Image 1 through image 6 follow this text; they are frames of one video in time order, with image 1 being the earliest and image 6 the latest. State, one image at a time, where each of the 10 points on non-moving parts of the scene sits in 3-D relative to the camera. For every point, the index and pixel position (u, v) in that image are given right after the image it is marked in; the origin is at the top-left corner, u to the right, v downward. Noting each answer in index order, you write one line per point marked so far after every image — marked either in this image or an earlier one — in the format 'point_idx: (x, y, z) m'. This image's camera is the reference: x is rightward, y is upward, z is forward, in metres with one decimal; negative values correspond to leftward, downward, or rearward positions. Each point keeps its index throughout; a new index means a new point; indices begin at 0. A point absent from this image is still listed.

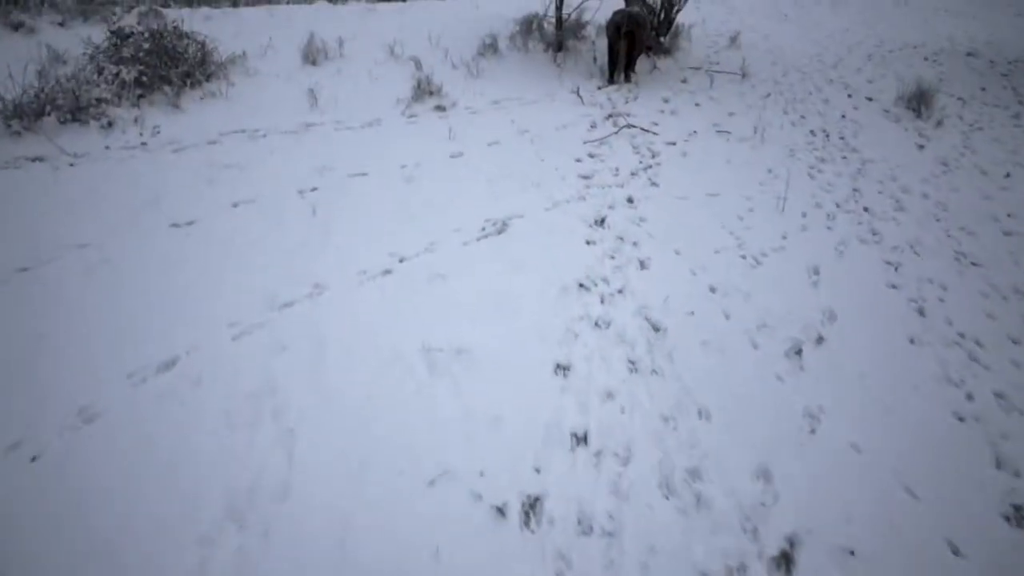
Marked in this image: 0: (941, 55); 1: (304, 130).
0: (+5.1, +2.8, +7.9) m
1: (-1.5, +1.2, +4.9) m
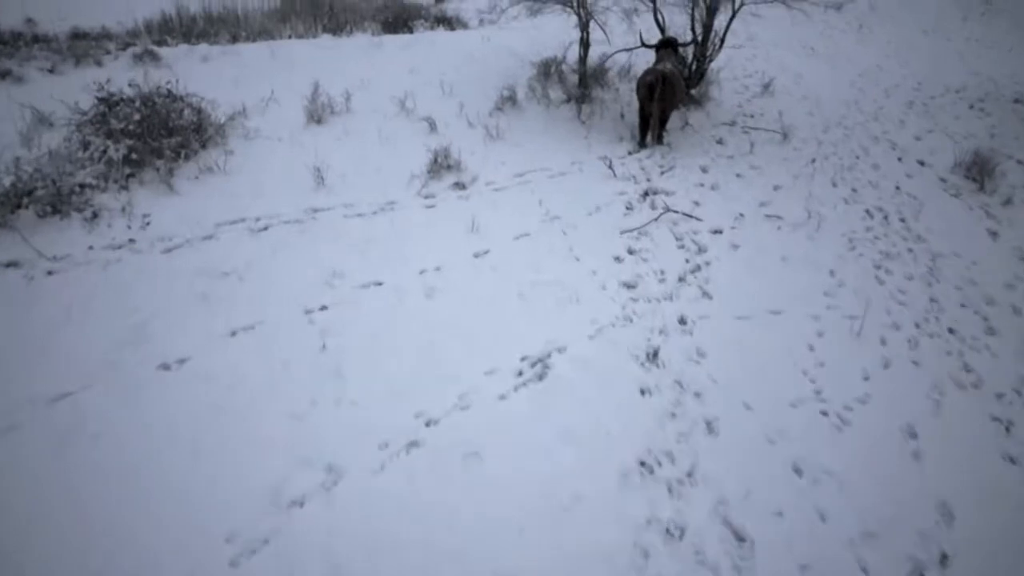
0: (+5.3, +2.1, +7.4) m
1: (-1.3, +0.5, +4.4) m
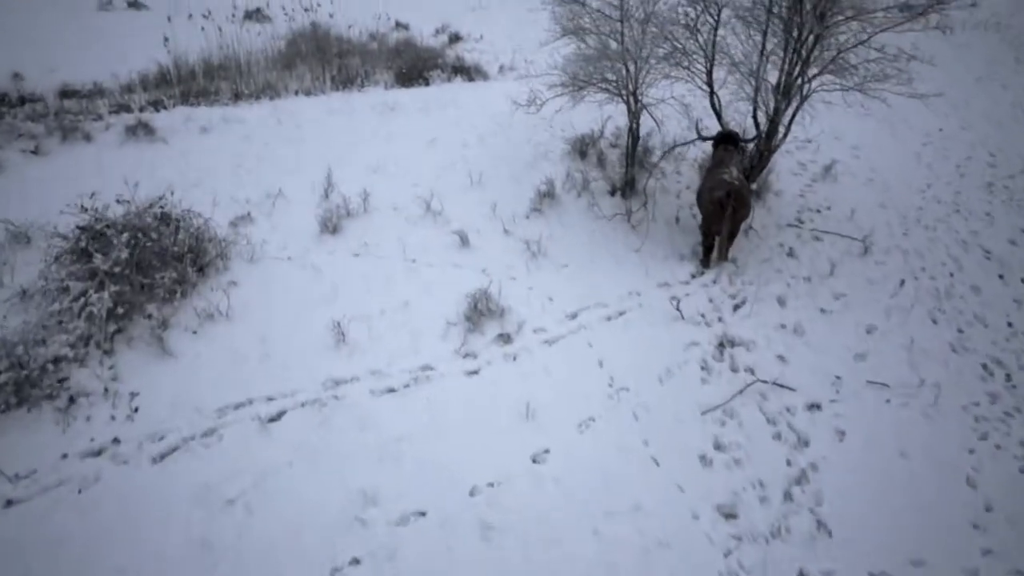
0: (+5.6, +1.0, +6.7) m
1: (-1.0, -0.6, +3.7) m
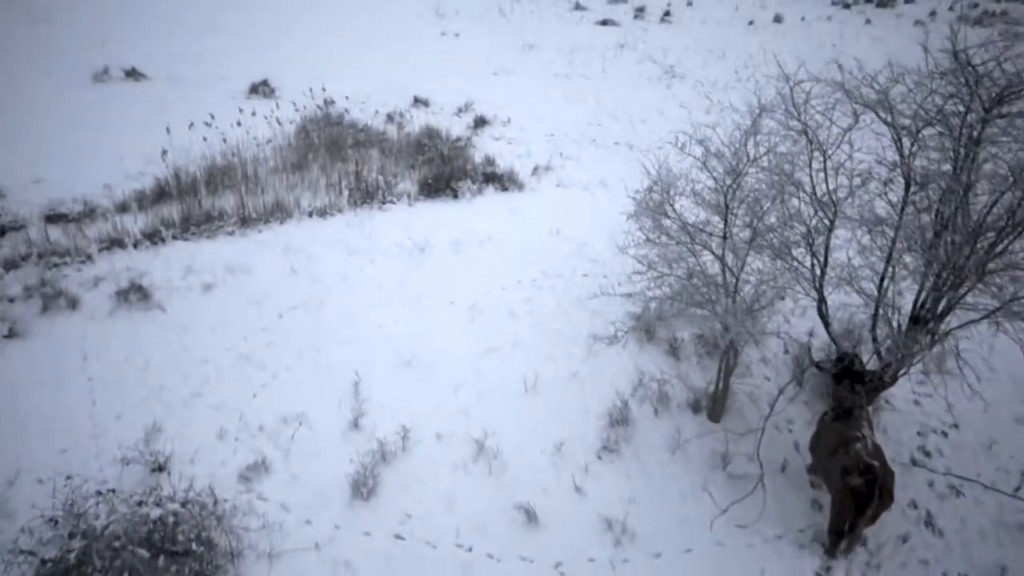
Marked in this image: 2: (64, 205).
0: (+6.1, -0.7, +5.7) m
1: (-0.5, -2.4, +2.7) m
2: (-5.5, +1.0, +8.2) m
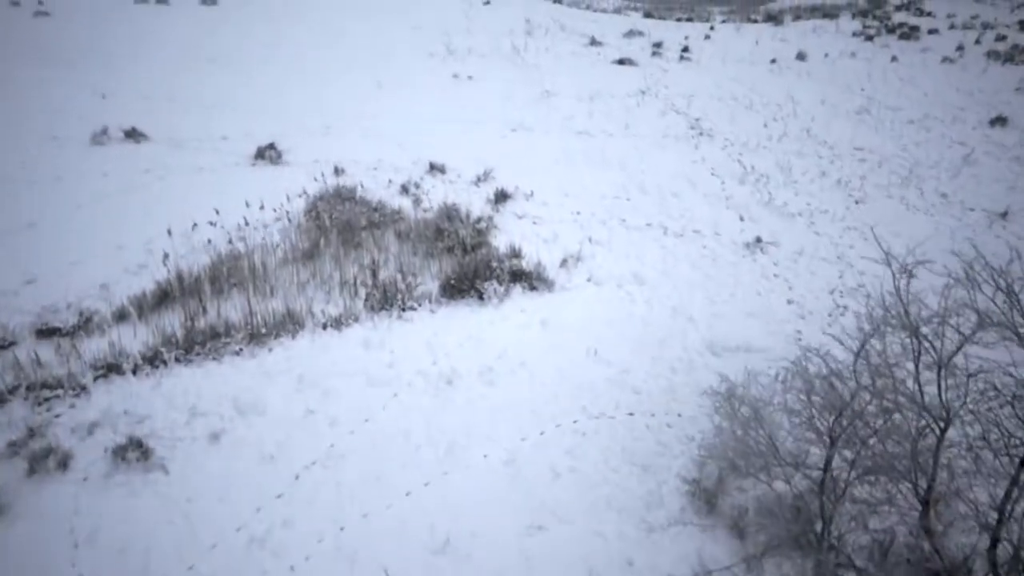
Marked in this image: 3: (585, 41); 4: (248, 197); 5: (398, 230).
0: (+6.5, -2.0, +5.0) m
1: (-0.2, -3.7, +2.1) m
2: (-5.1, -0.3, +7.5) m
3: (+2.1, +7.2, +19.4) m
4: (-4.0, +1.4, +10.1) m
5: (-1.6, +0.8, +9.3) m
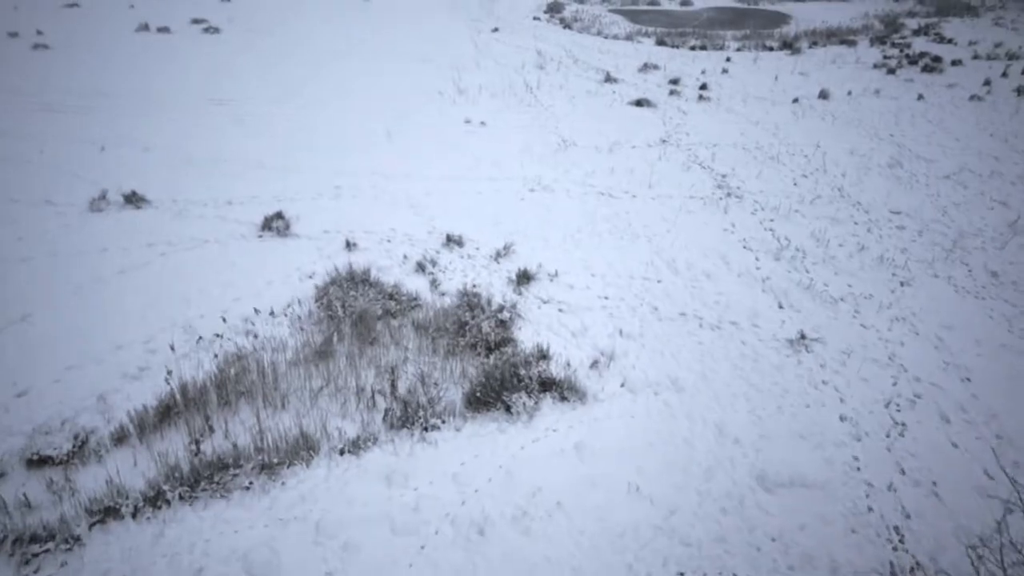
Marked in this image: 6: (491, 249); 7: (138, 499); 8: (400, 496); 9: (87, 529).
0: (+6.8, -3.3, +4.4) m
1: (+0.1, -4.9, +1.5) m
2: (-4.8, -1.5, +7.0) m
3: (+2.4, +5.9, +18.8) m
4: (-3.7, +0.1, +9.5) m
5: (-1.2, -0.4, +8.7) m
6: (-0.3, +0.6, +10.4) m
7: (-3.5, -2.0, +6.3) m
8: (-1.1, -1.9, +6.3) m
9: (-3.8, -2.1, +6.0) m
